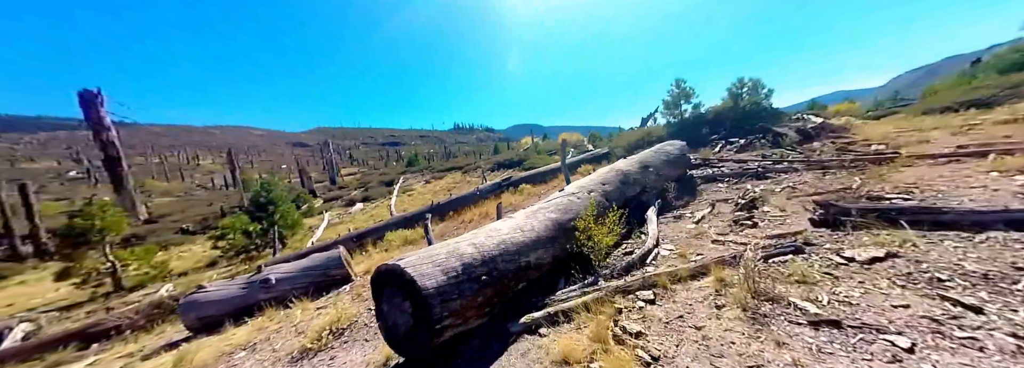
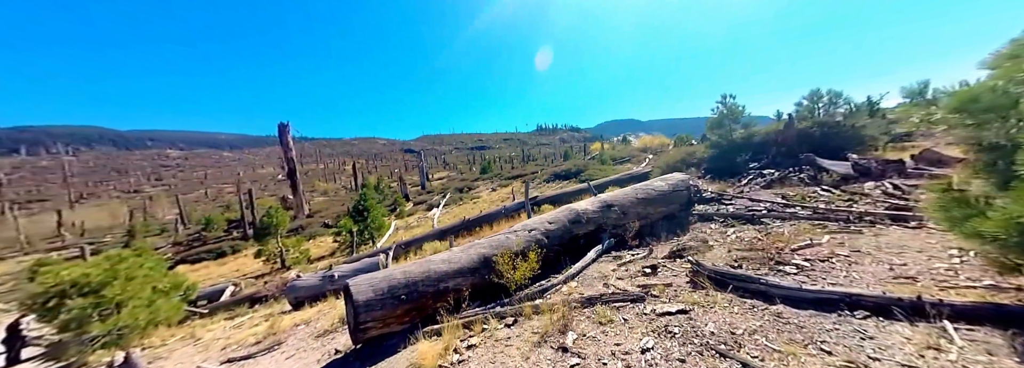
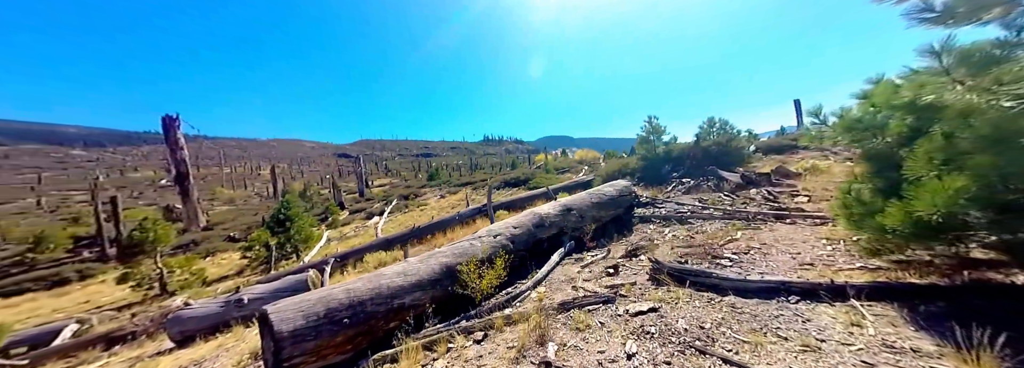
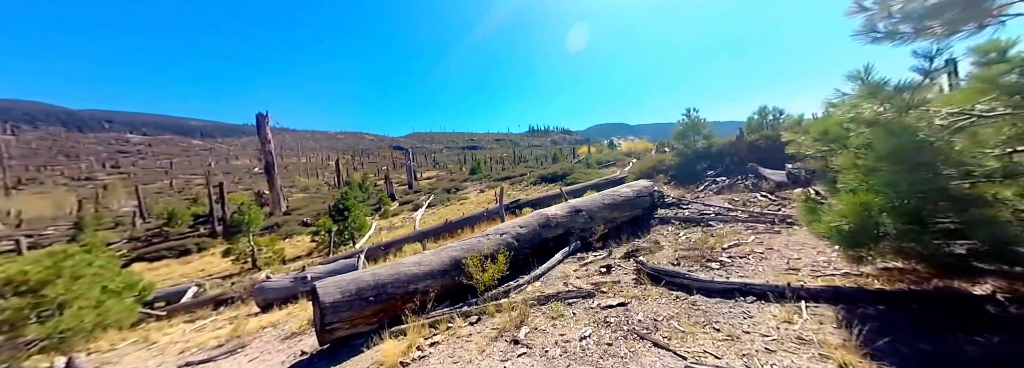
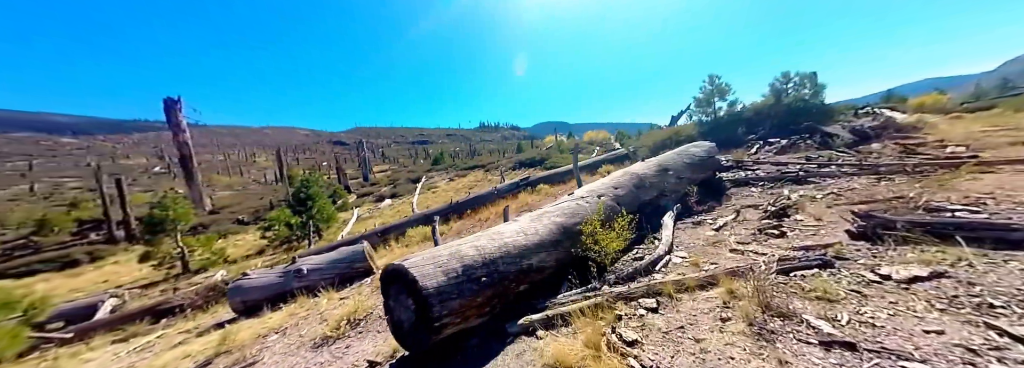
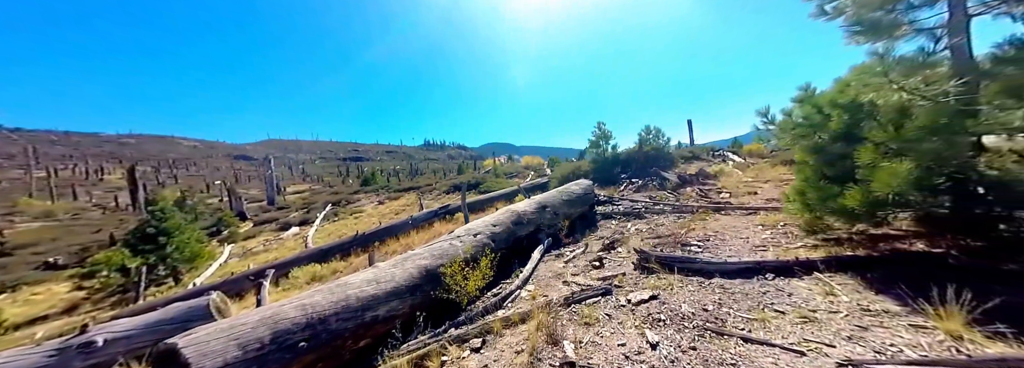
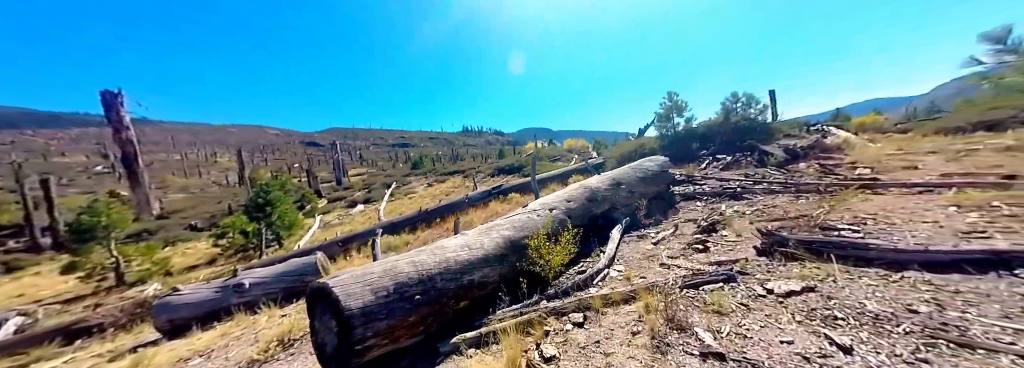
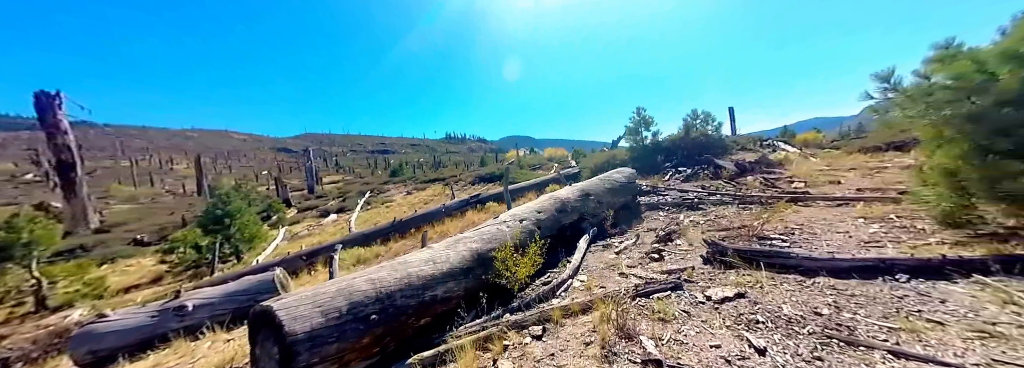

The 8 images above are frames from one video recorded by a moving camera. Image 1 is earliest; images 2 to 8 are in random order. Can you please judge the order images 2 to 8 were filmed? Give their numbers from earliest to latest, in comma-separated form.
5, 7, 8, 6, 3, 2, 4
